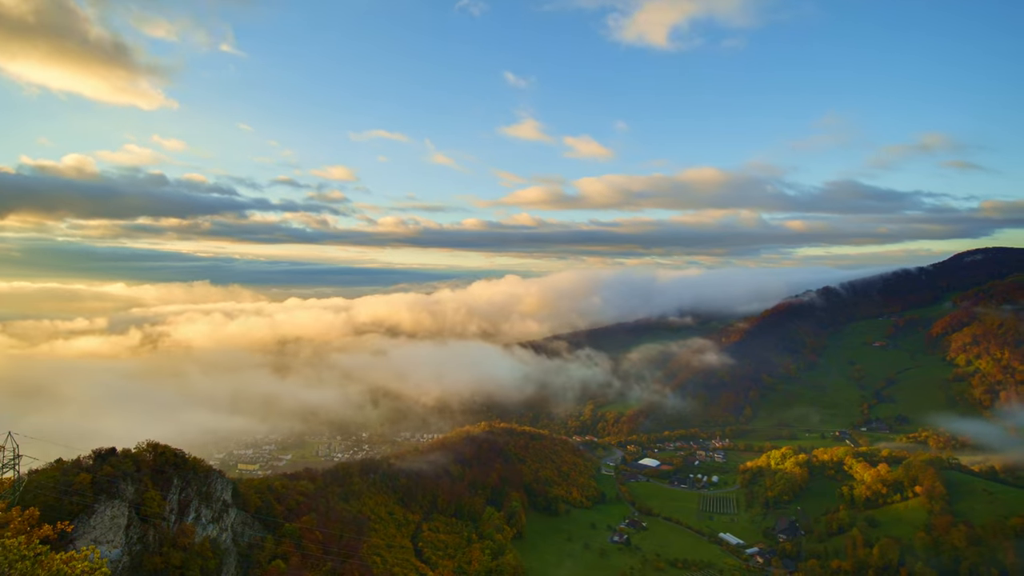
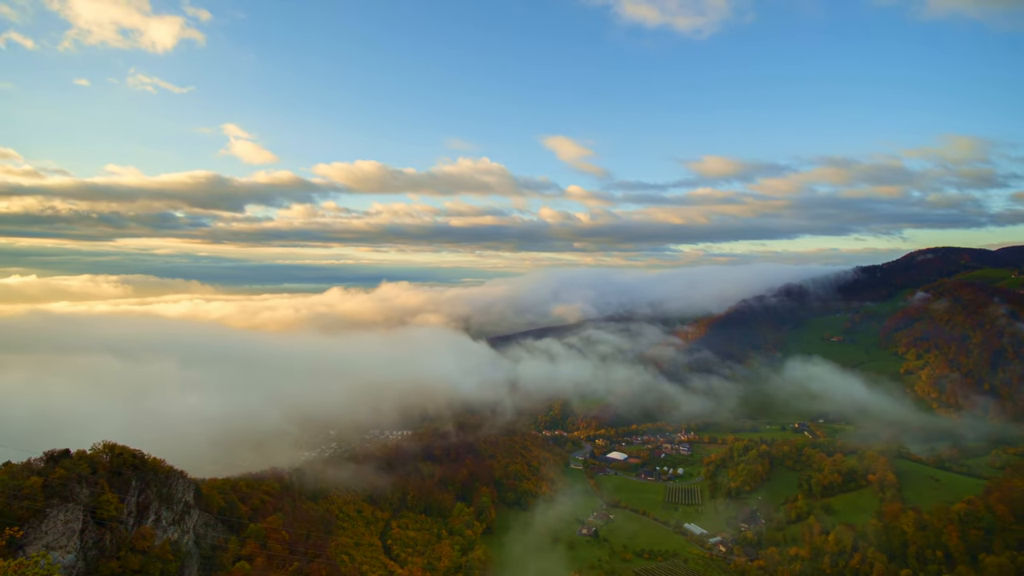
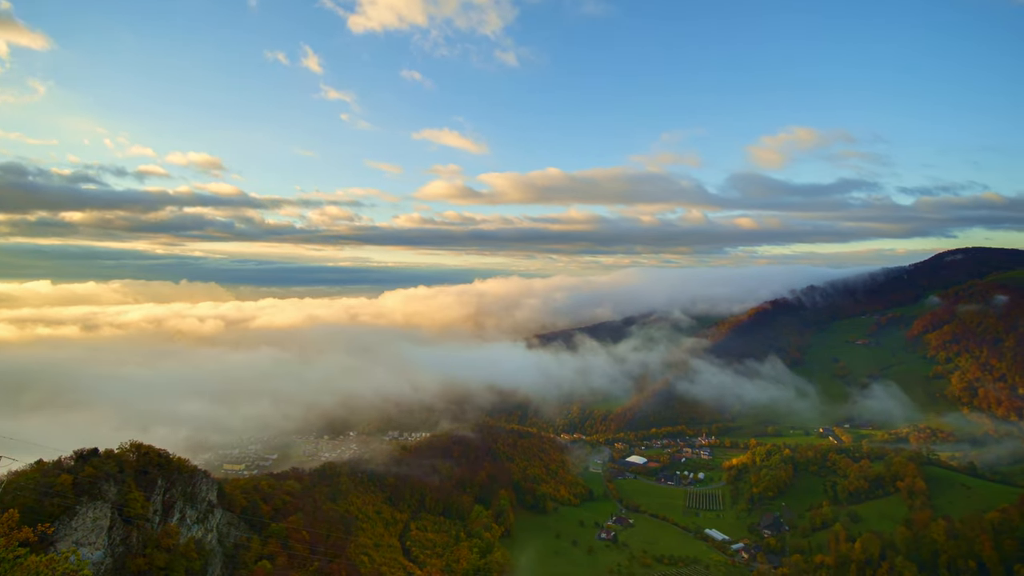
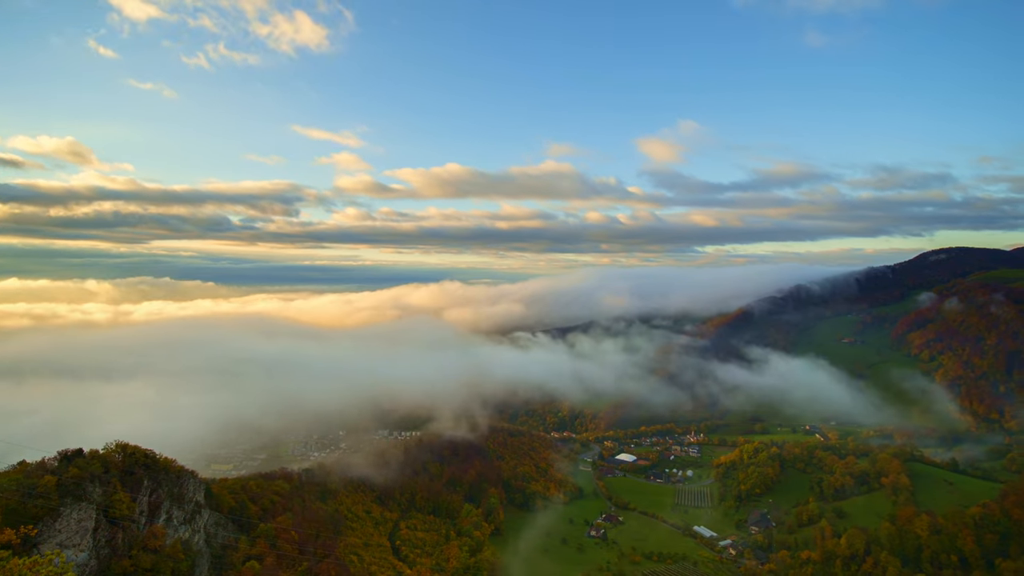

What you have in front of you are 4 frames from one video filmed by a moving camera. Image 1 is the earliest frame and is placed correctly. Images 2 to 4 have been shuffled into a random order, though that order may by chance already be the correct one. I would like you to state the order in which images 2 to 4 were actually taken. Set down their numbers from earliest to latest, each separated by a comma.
3, 4, 2
